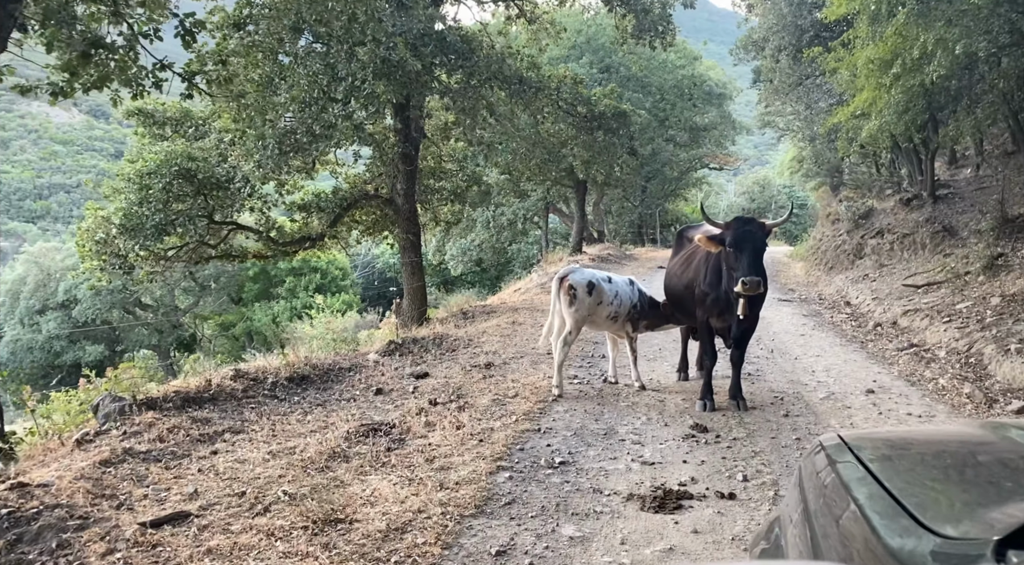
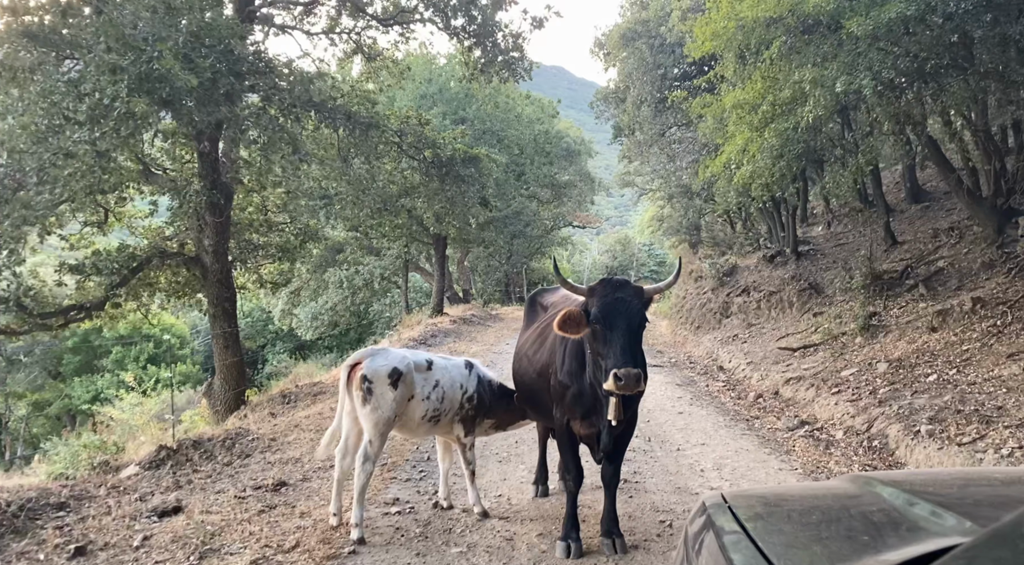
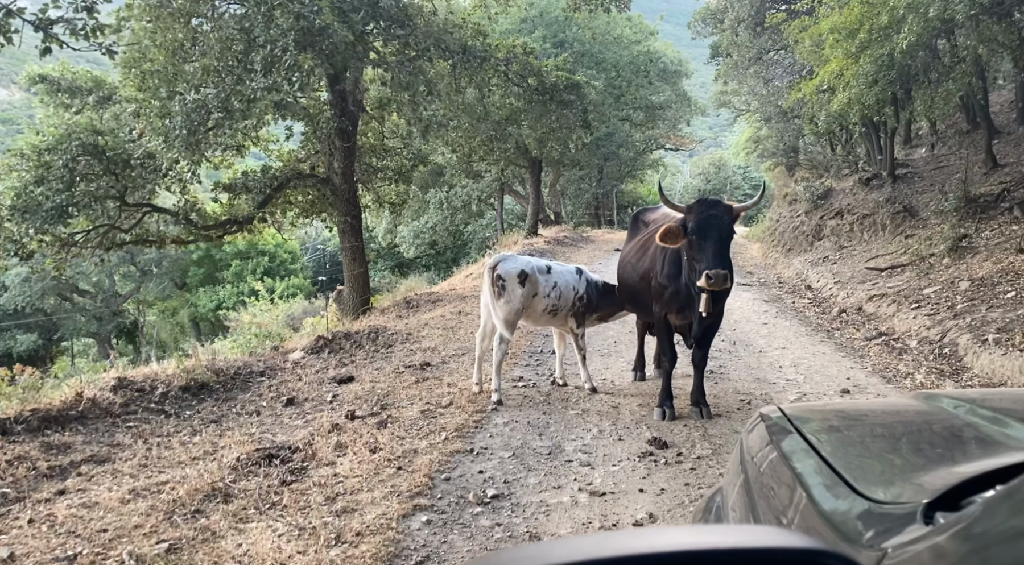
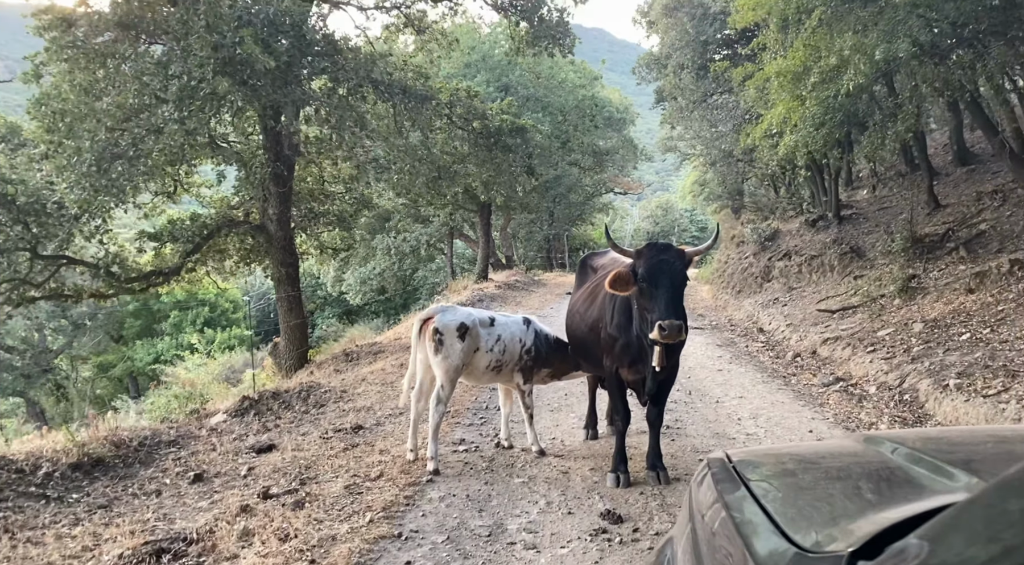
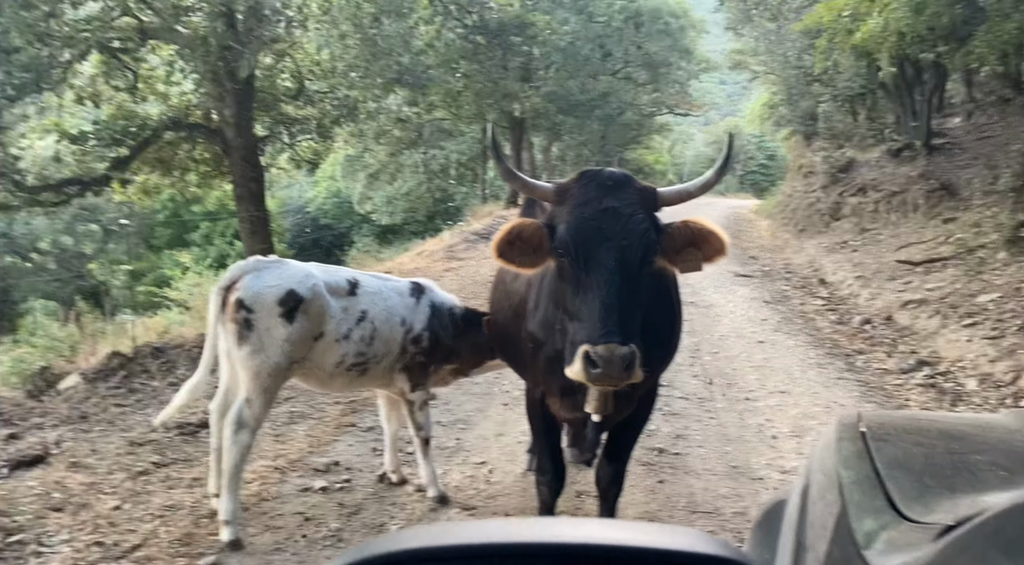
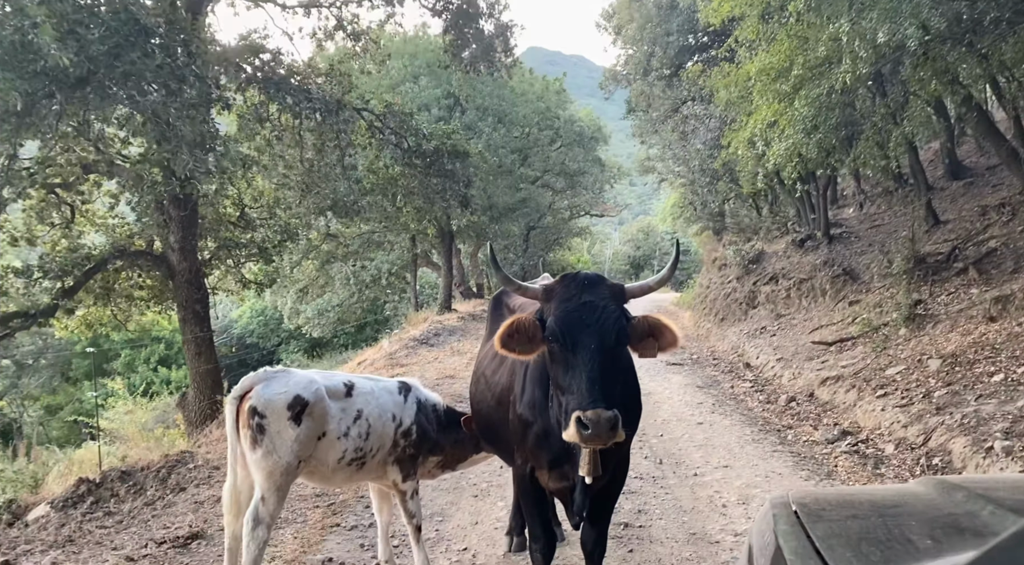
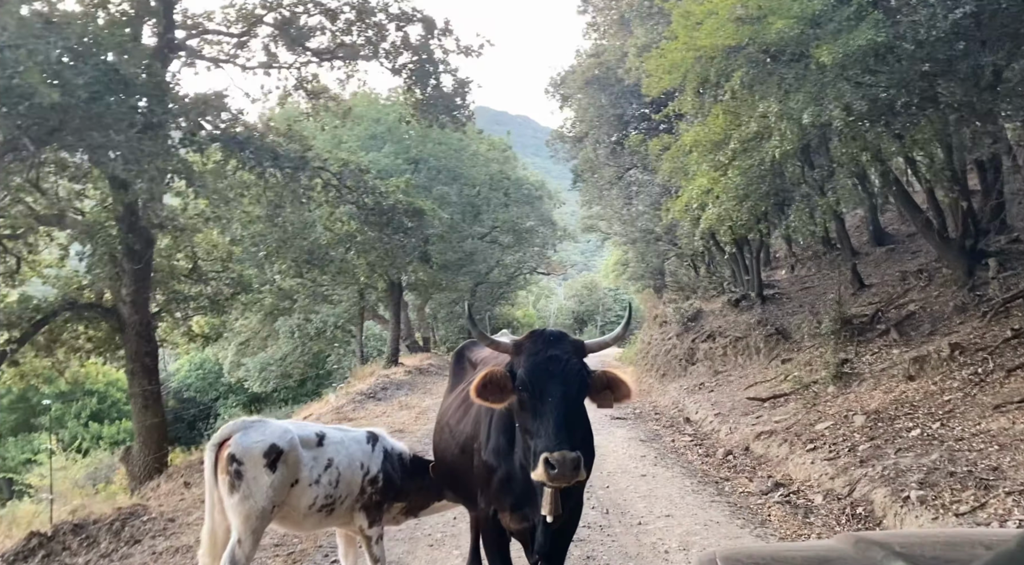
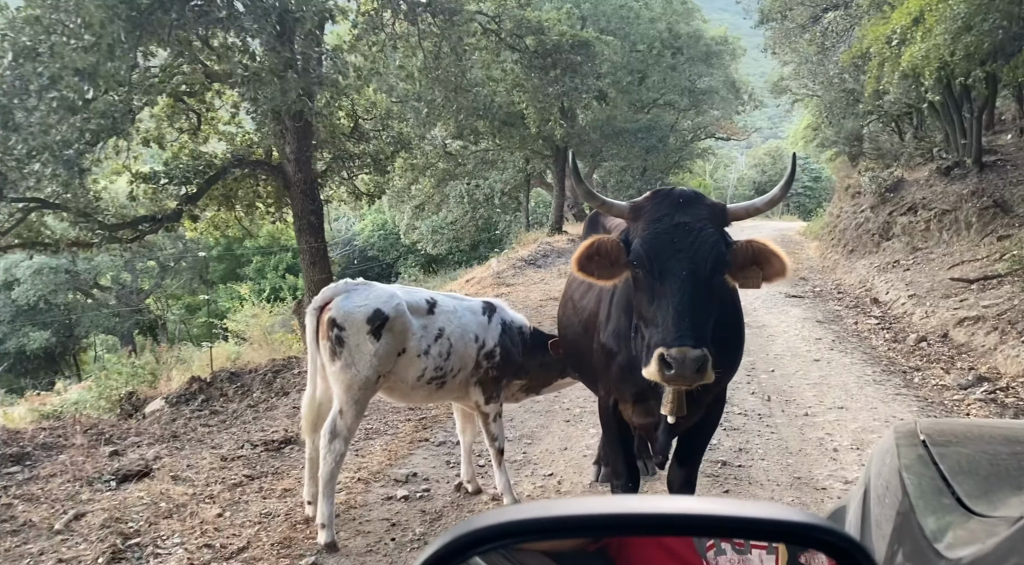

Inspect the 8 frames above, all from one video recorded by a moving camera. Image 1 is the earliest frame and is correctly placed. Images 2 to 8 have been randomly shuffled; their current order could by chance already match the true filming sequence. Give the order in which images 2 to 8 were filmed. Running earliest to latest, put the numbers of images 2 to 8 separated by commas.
3, 4, 2, 7, 6, 8, 5
